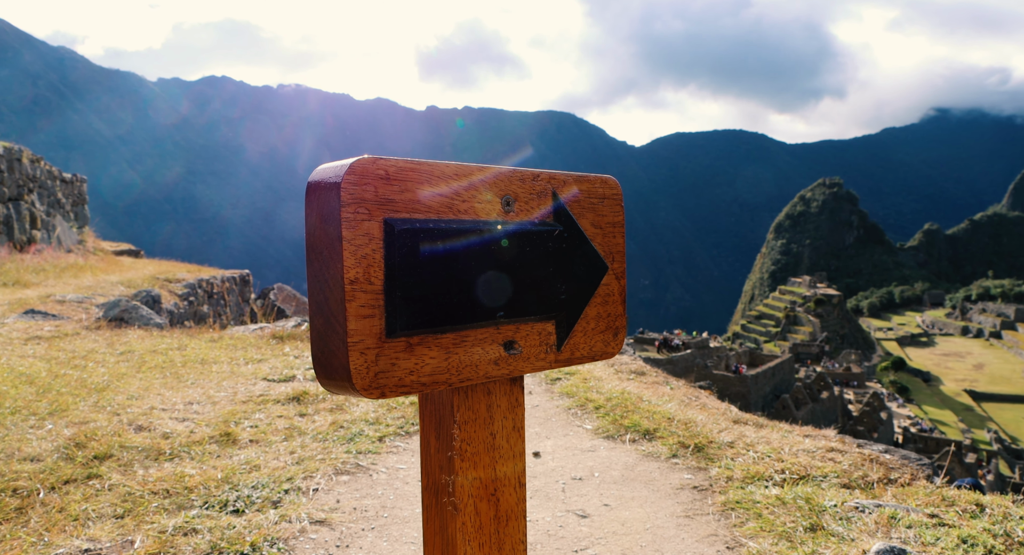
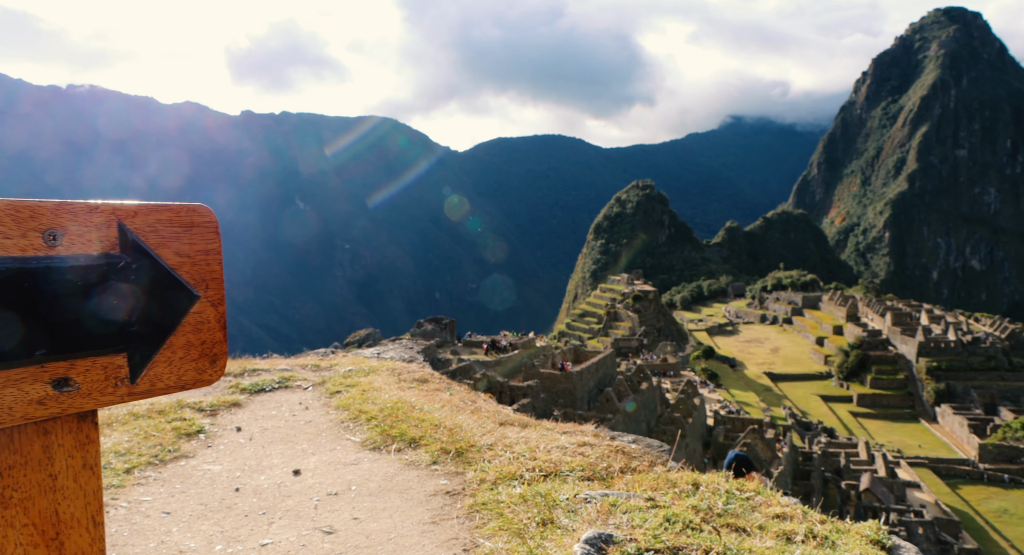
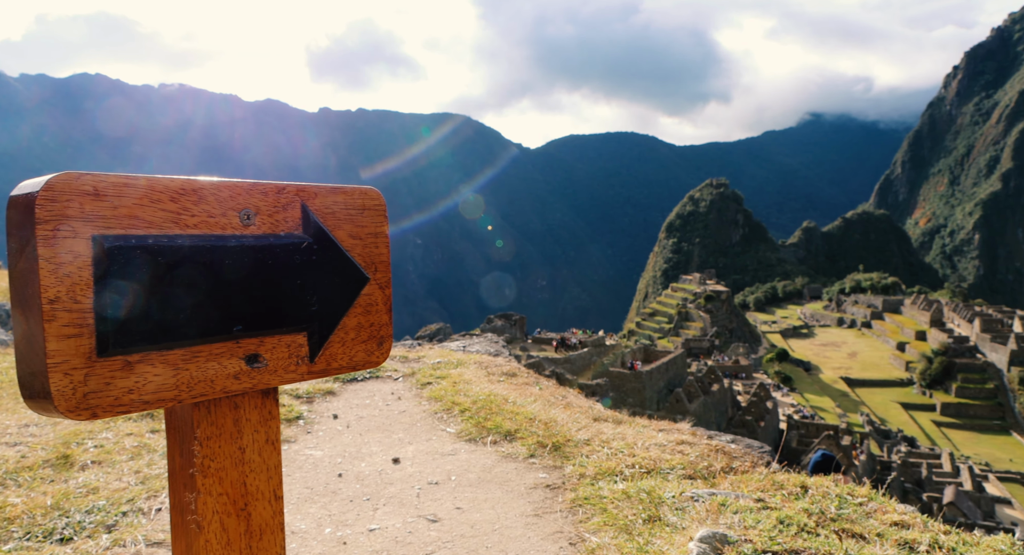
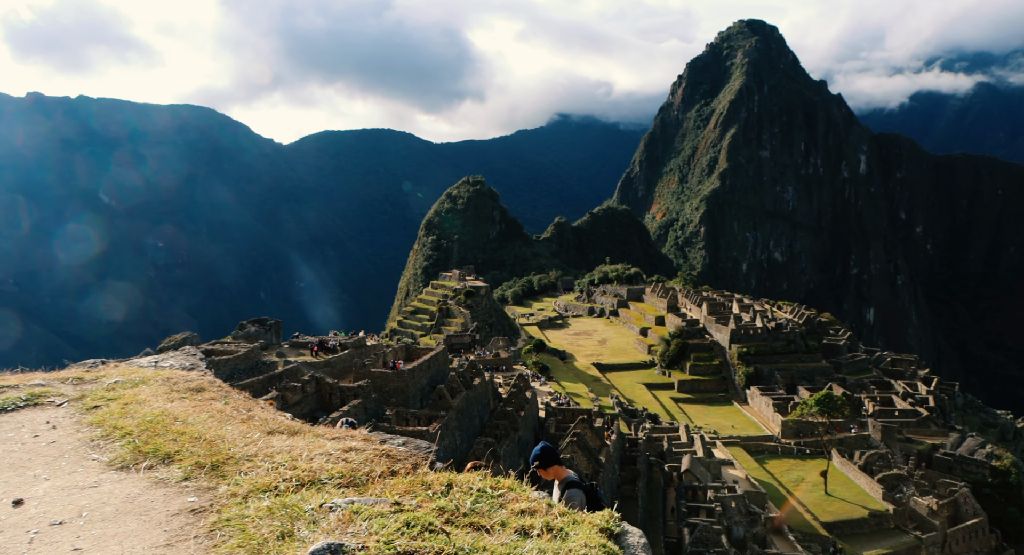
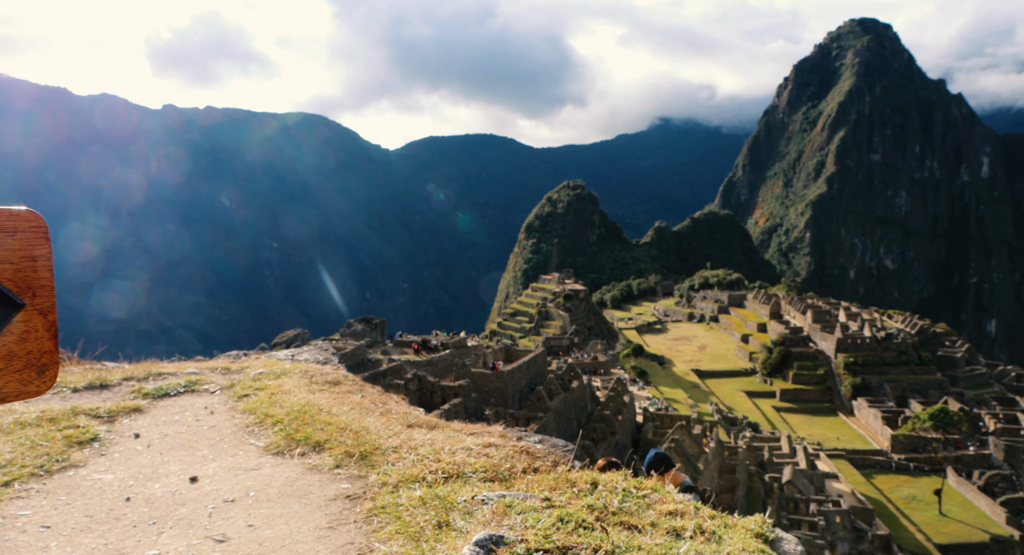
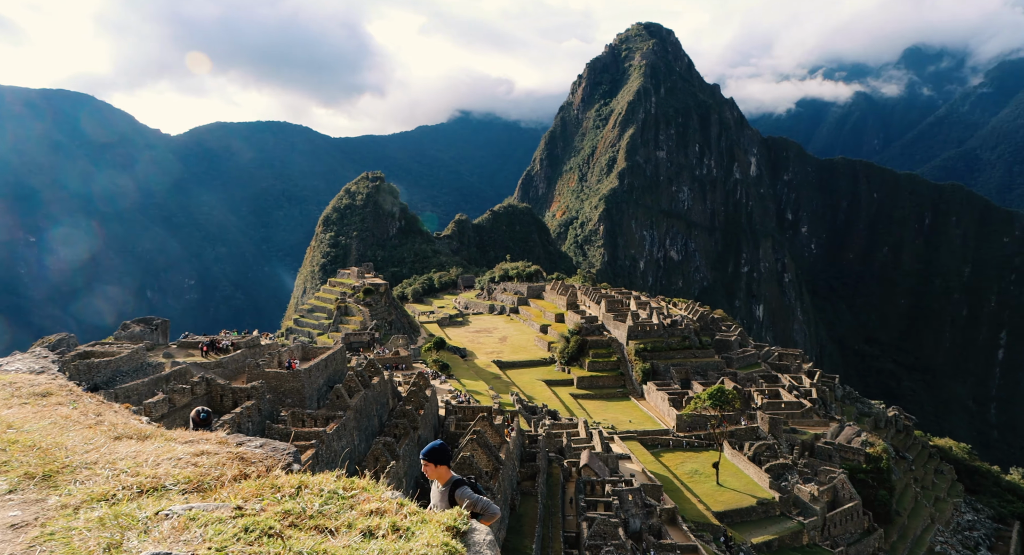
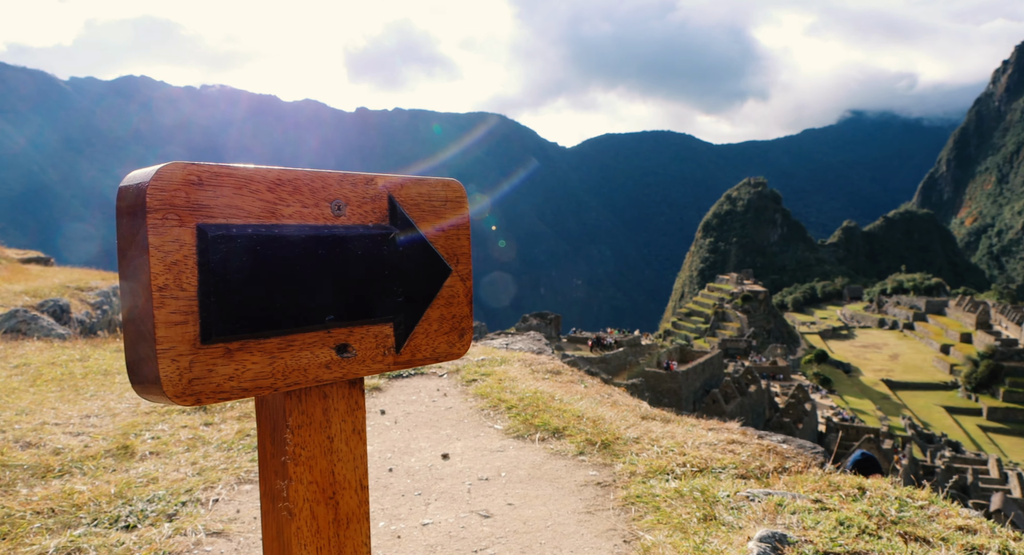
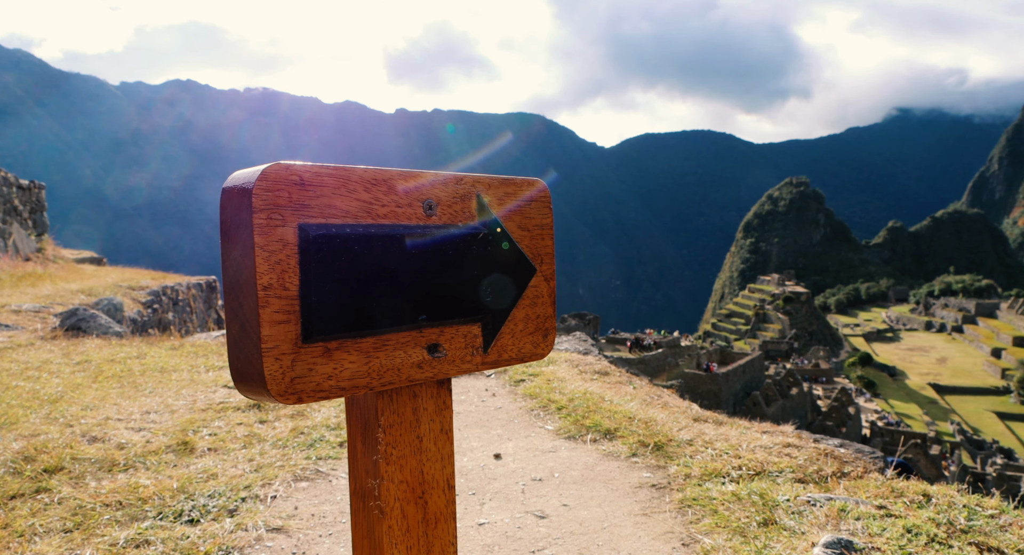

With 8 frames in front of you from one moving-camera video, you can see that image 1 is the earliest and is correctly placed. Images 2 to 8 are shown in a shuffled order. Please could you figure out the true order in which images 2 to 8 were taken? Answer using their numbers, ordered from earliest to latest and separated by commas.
8, 7, 3, 2, 5, 4, 6
